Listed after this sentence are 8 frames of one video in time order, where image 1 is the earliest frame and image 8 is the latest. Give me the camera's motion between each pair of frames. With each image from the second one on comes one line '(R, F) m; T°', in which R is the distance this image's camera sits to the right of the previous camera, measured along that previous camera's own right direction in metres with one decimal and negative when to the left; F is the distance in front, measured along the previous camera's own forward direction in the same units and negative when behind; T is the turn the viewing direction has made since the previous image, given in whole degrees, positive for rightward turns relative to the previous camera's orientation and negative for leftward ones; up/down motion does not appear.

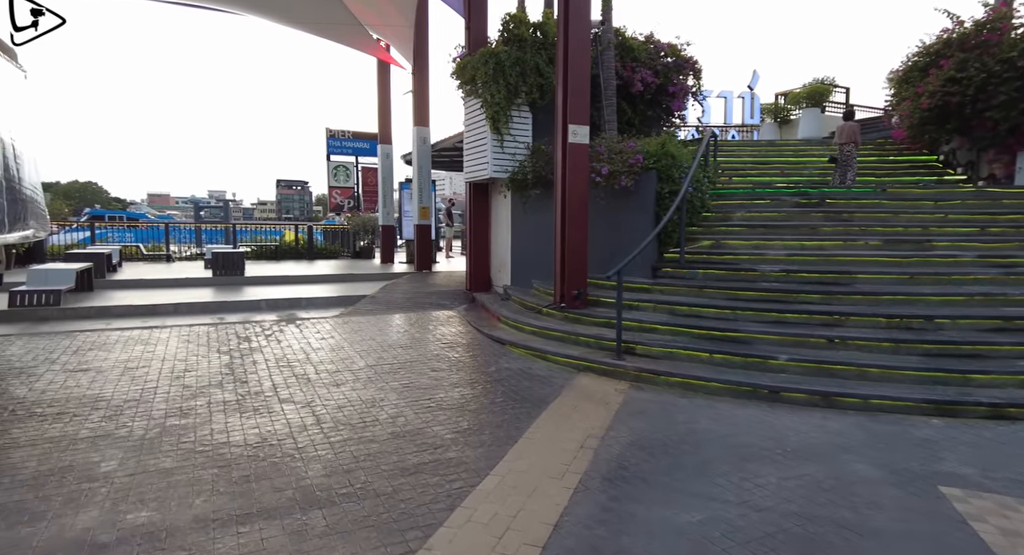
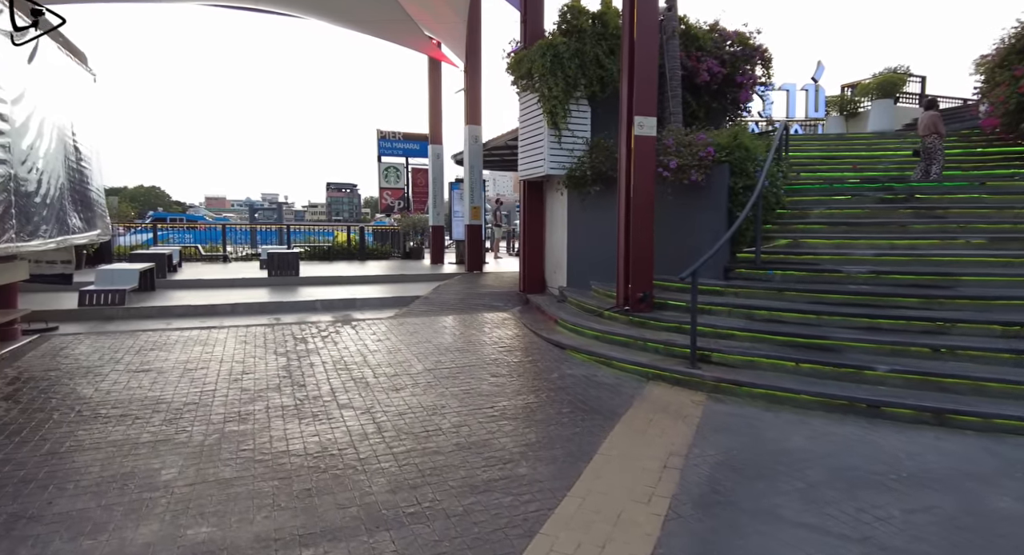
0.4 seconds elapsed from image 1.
(-0.2, +0.3) m; -4°
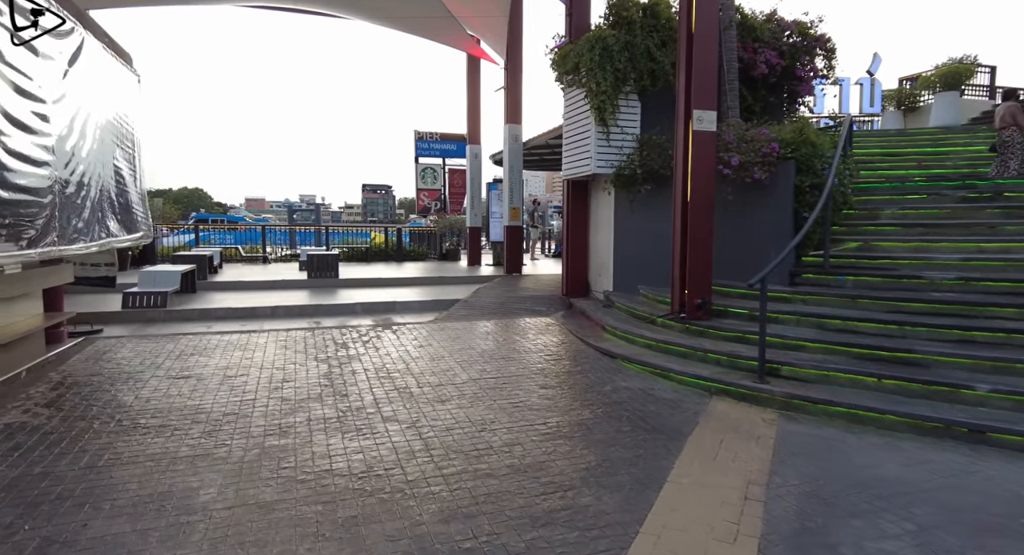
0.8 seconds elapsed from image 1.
(-0.2, +0.4) m; -3°
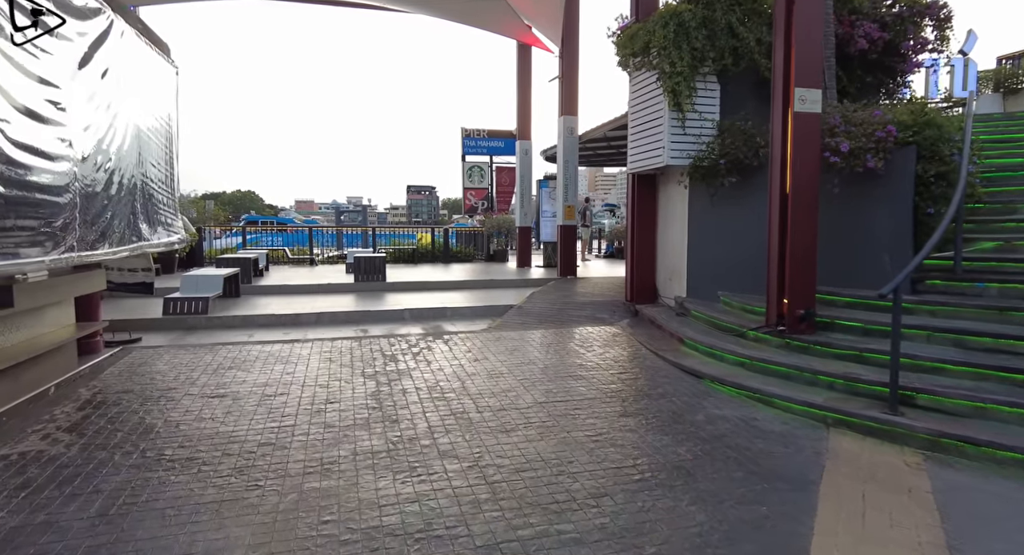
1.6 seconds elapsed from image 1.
(-0.3, +0.8) m; -4°
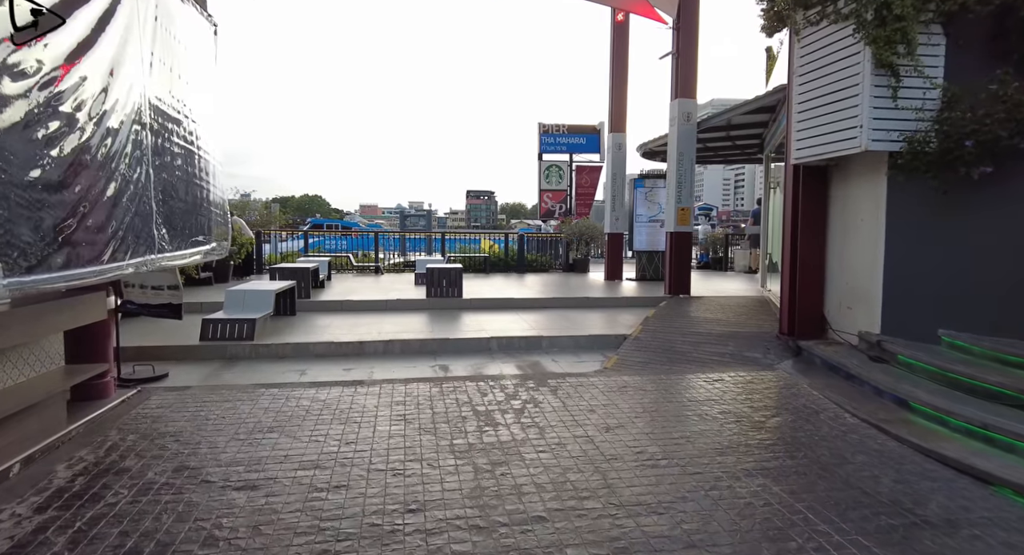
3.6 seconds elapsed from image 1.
(-0.7, +1.9) m; -6°
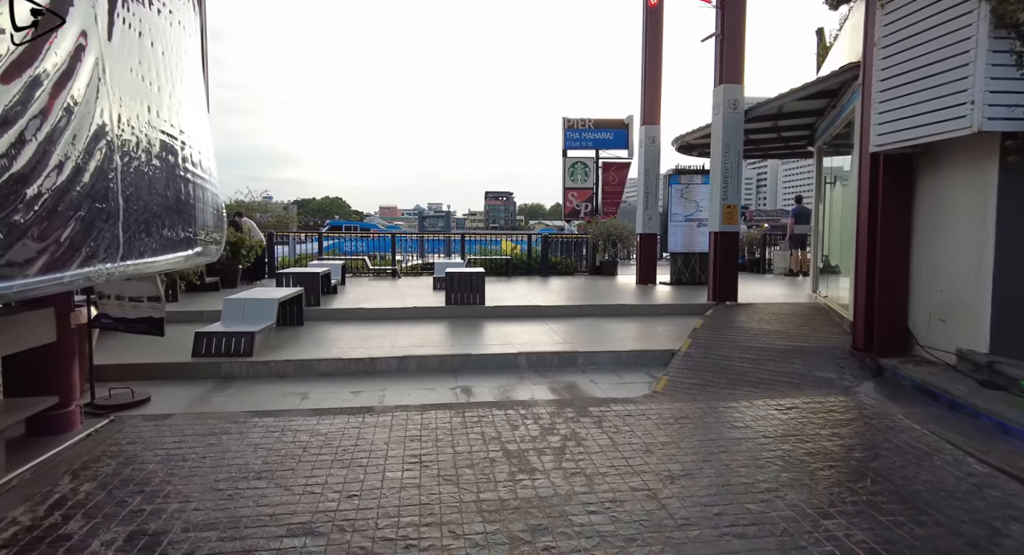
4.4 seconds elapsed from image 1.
(-0.1, +0.9) m; -2°
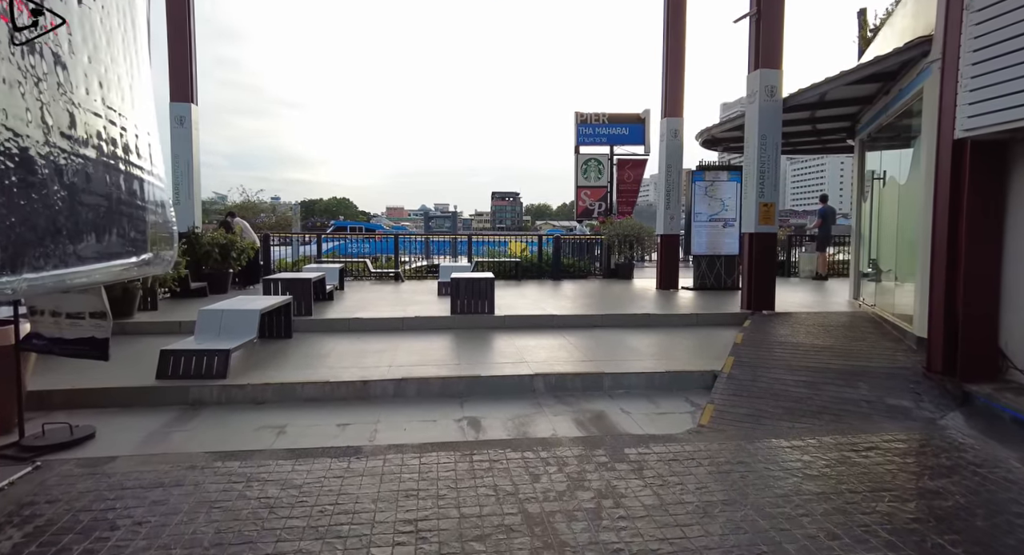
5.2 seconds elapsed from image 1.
(-0.1, +0.9) m; -1°
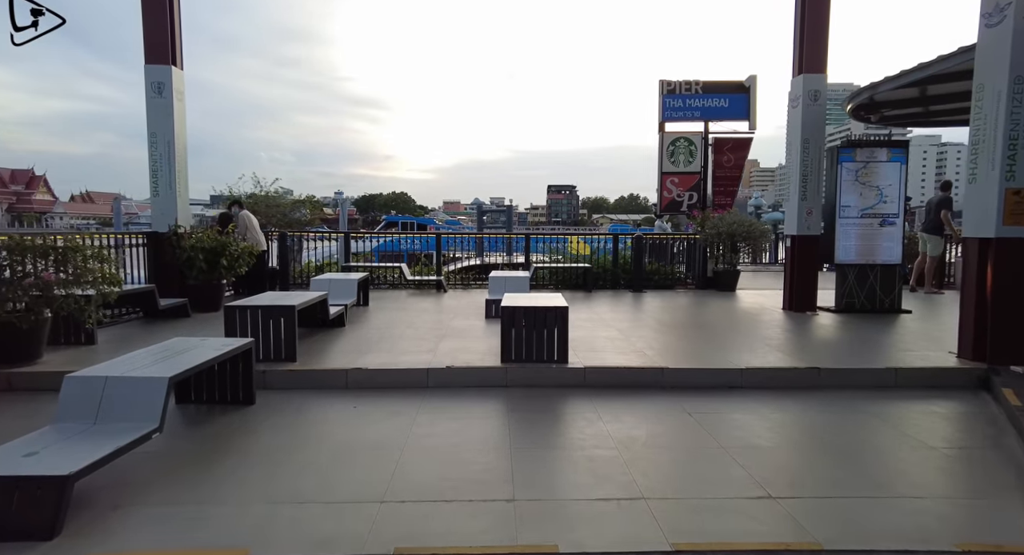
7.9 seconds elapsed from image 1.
(-0.3, +2.9) m; -5°
